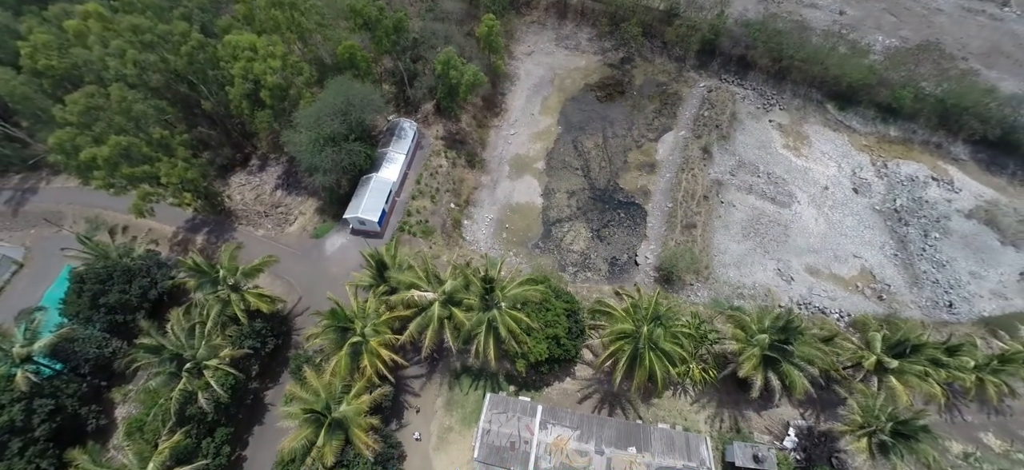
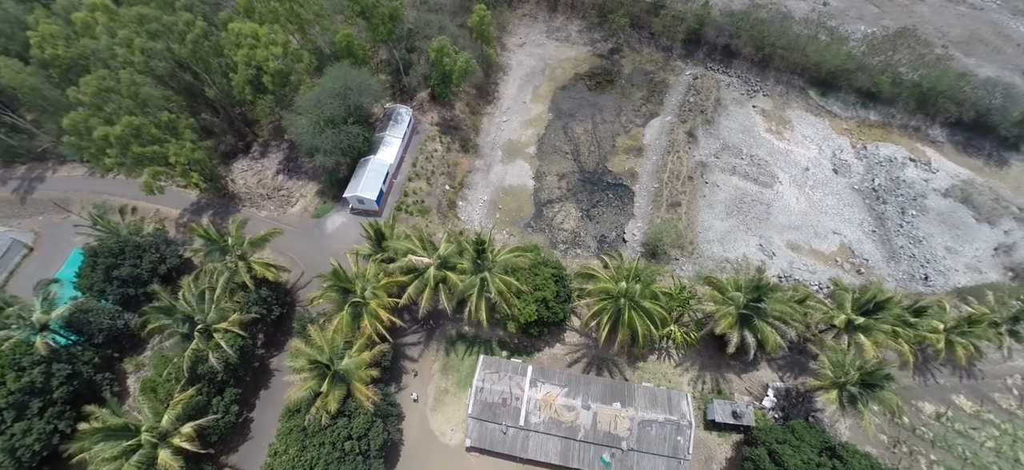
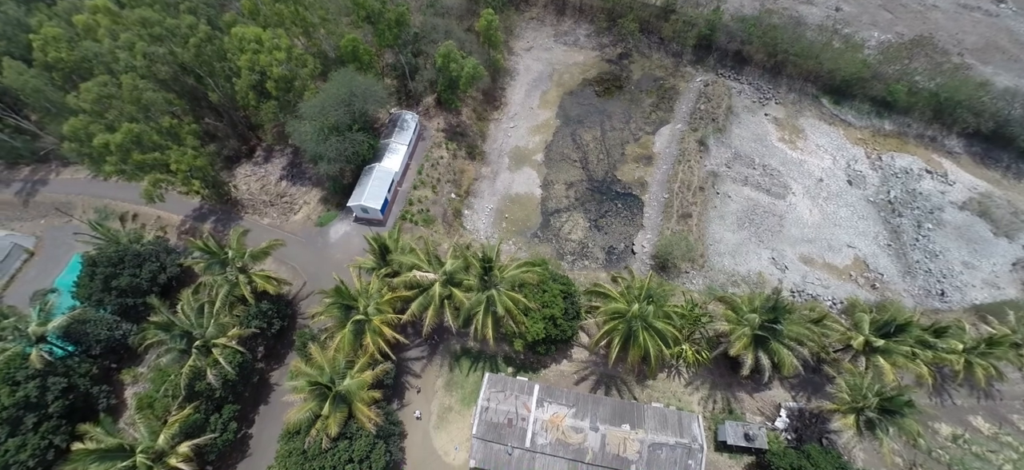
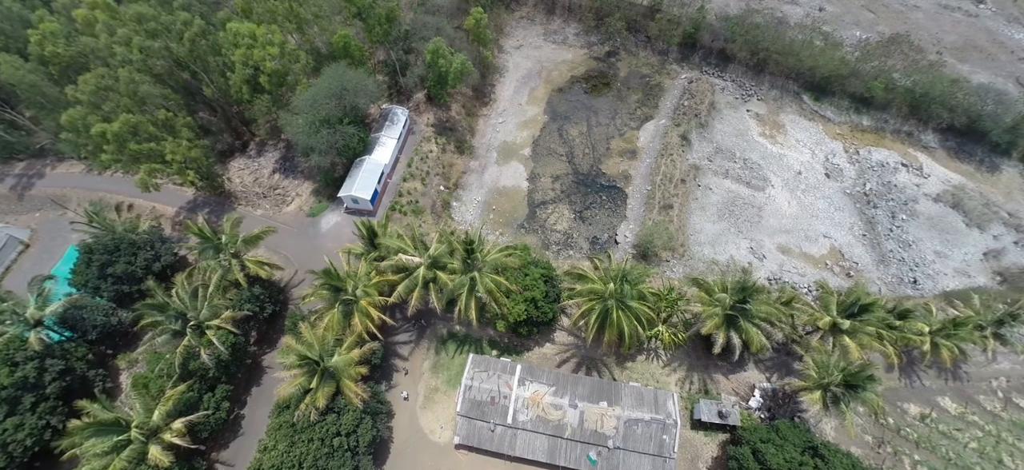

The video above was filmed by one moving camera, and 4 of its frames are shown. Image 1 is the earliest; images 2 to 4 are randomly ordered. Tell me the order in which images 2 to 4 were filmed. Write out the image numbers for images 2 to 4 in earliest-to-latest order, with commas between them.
3, 2, 4
